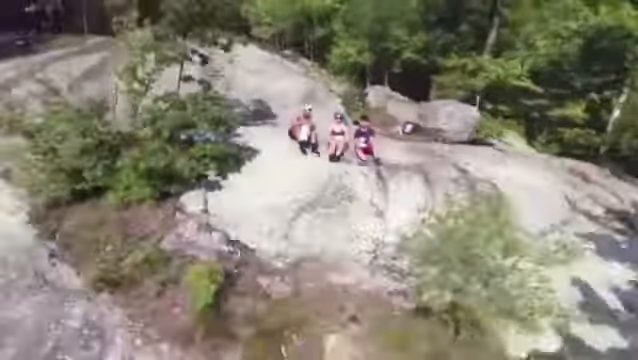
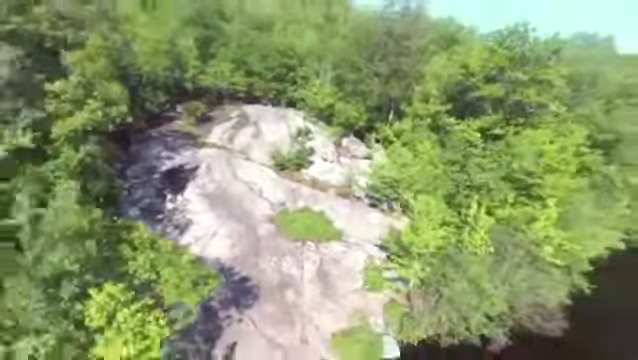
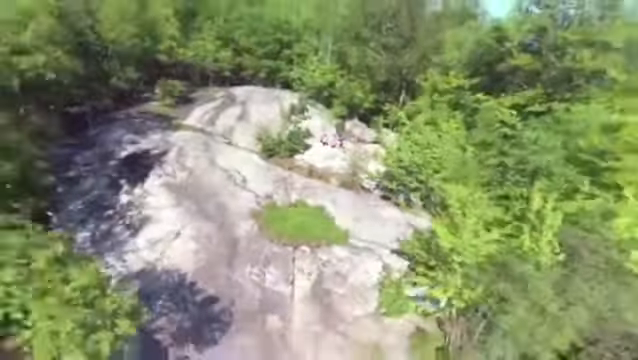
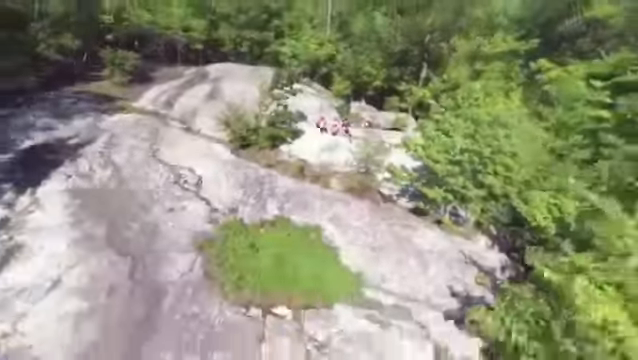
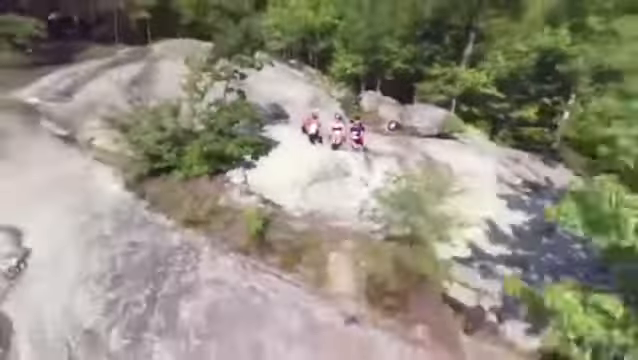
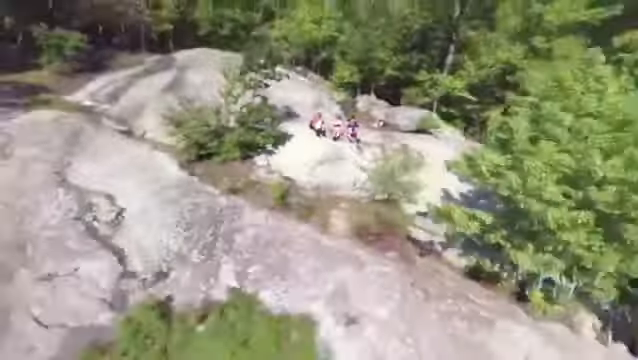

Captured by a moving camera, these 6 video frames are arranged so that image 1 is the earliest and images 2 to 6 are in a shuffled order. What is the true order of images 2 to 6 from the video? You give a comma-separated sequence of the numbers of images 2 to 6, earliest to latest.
5, 6, 4, 3, 2
